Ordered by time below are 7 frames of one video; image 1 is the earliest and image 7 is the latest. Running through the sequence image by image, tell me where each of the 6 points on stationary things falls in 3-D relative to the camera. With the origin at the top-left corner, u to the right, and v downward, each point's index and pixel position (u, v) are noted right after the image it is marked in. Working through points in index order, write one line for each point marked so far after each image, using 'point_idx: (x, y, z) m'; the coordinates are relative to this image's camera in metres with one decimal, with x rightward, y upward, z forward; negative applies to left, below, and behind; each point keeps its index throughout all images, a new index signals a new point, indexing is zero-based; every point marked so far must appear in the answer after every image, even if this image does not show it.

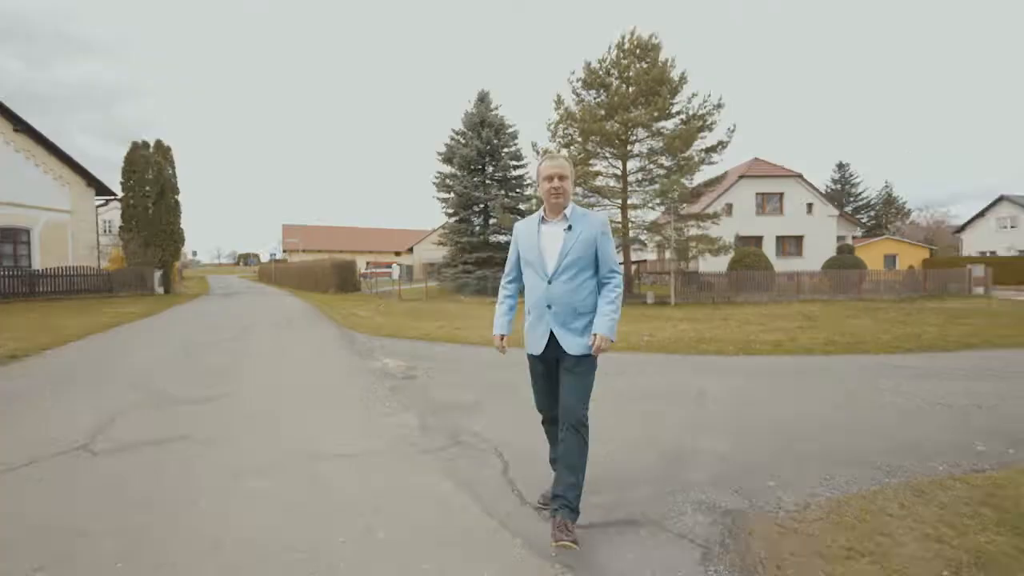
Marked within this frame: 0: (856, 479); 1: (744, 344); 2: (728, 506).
0: (+2.4, -1.3, +3.4) m
1: (+6.3, -1.5, +12.7) m
2: (+1.3, -1.3, +2.8) m
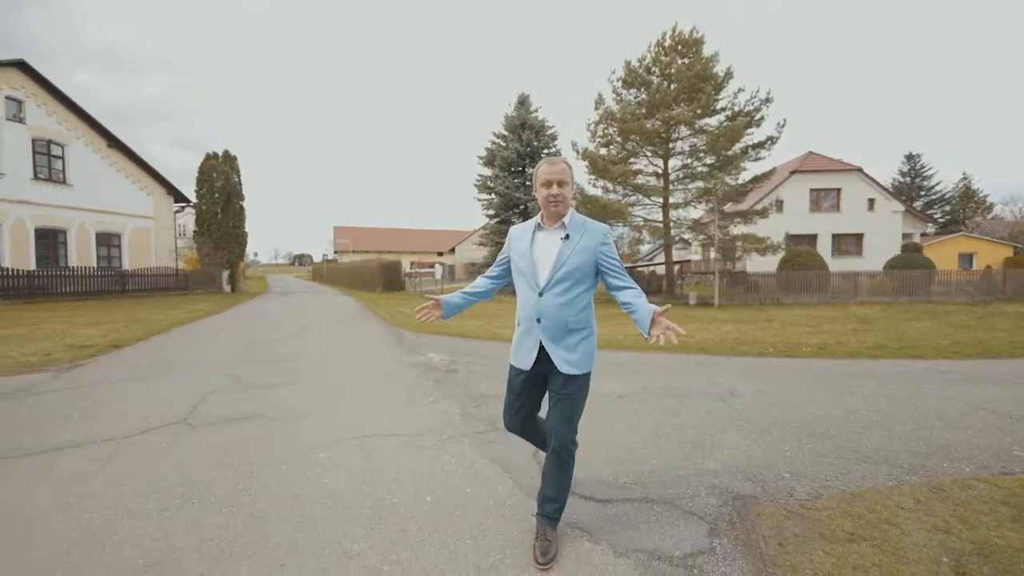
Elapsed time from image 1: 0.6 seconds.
0: (+2.6, -1.4, +3.5) m
1: (+7.3, -1.5, +12.5) m
2: (+1.4, -1.3, +3.0) m
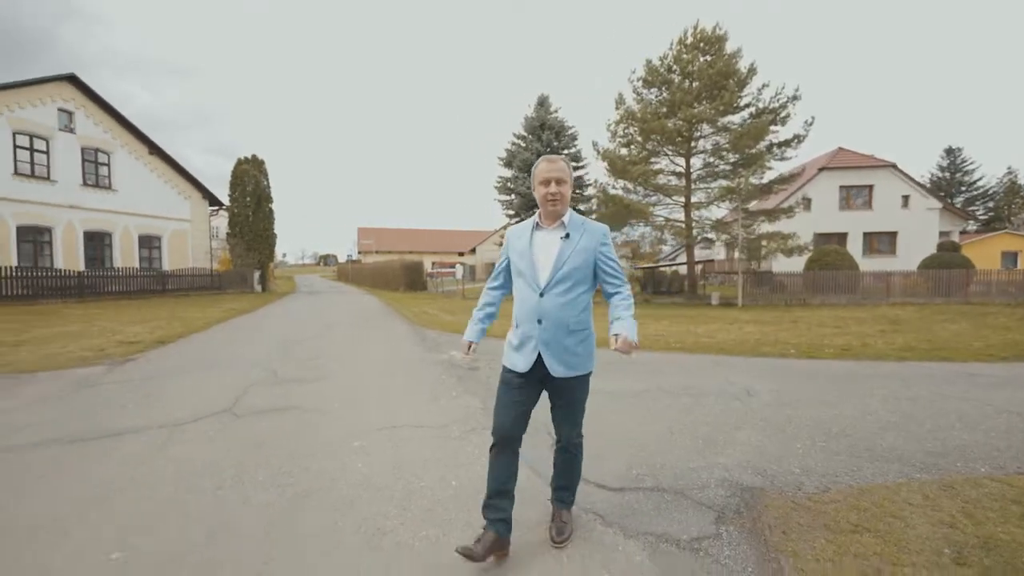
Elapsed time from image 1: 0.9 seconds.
0: (+2.8, -1.4, +3.6) m
1: (+7.8, -1.5, +12.3) m
2: (+1.6, -1.3, +3.2) m
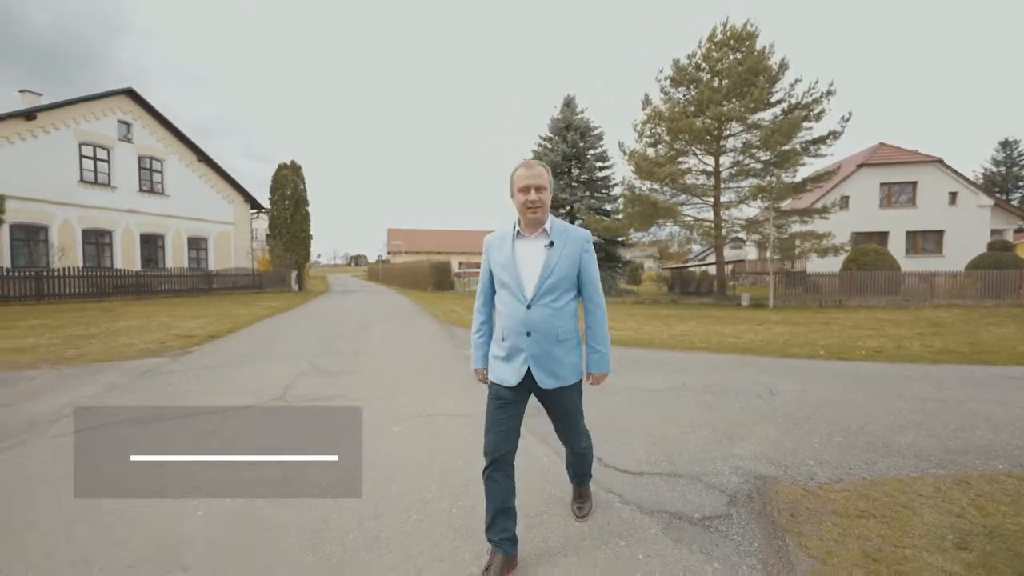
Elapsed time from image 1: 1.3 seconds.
0: (+3.0, -1.4, +3.7) m
1: (+8.5, -1.5, +12.2) m
2: (+1.8, -1.3, +3.4) m
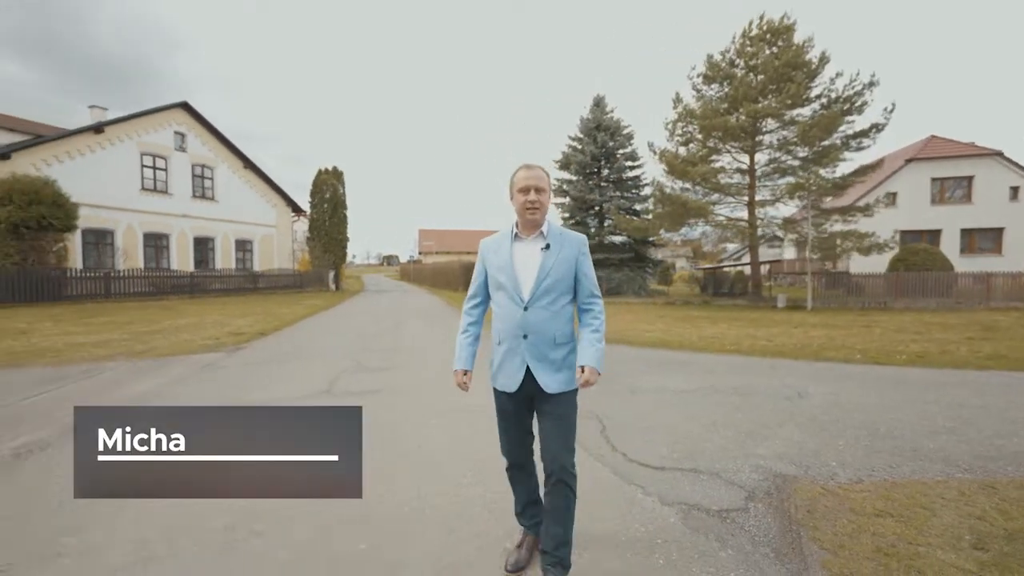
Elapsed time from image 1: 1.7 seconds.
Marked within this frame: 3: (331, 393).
0: (+3.2, -1.4, +3.8) m
1: (+9.2, -1.6, +11.9) m
2: (+2.0, -1.3, +3.5) m
3: (-2.1, -1.2, +5.5) m
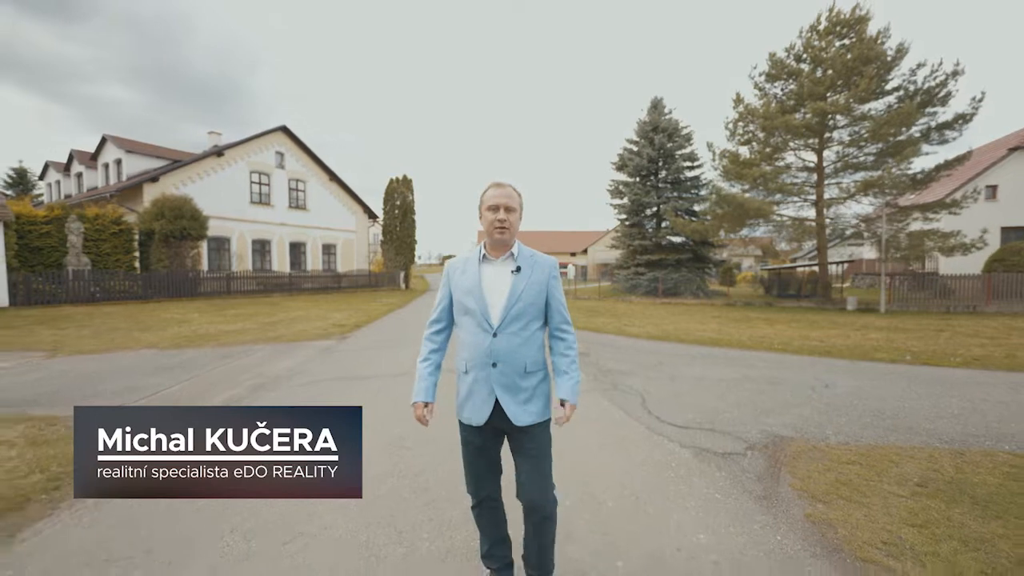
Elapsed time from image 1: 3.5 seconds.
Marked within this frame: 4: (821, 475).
0: (+3.8, -1.5, +4.6) m
1: (+10.7, -1.7, +12.0) m
2: (+2.5, -1.4, +4.5) m
3: (-1.3, -1.2, +7.0) m
4: (+2.4, -1.4, +3.6) m
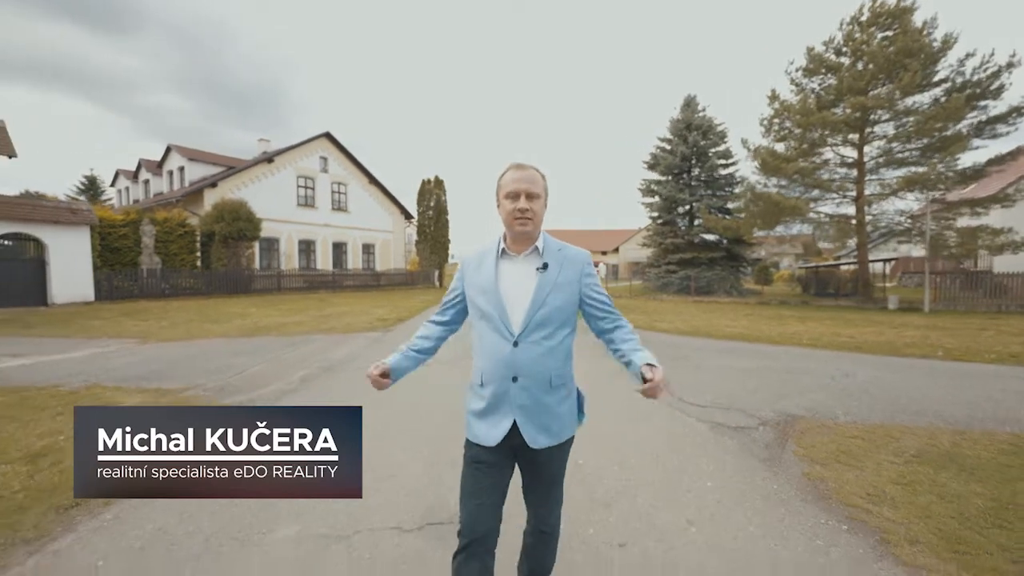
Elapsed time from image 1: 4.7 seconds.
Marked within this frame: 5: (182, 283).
0: (+4.2, -1.4, +5.0) m
1: (+11.5, -1.6, +11.9) m
2: (+2.9, -1.3, +4.9) m
3: (-0.7, -1.1, +7.6) m
4: (+2.7, -1.4, +4.1) m
5: (-13.2, +0.2, +19.0) m
